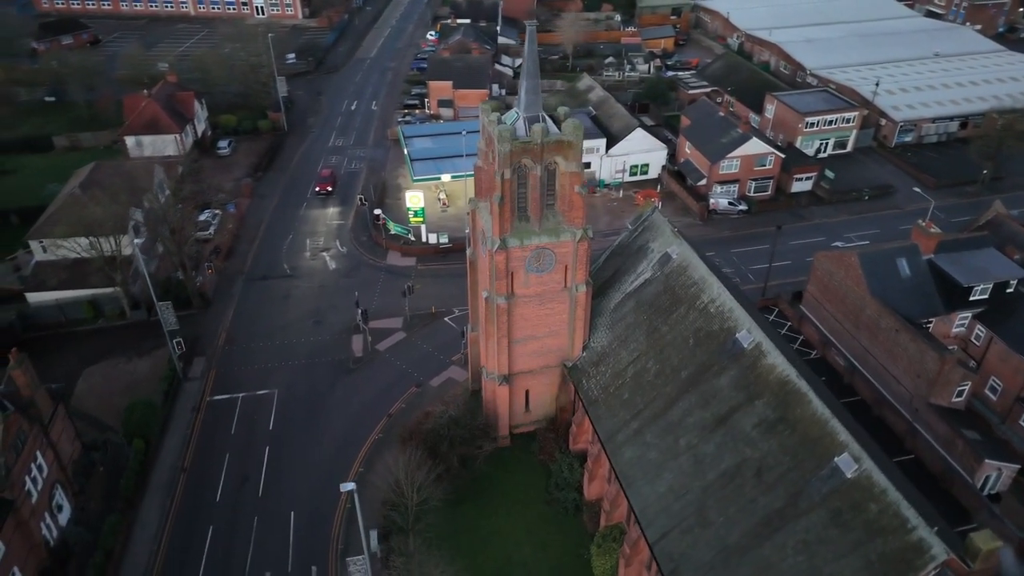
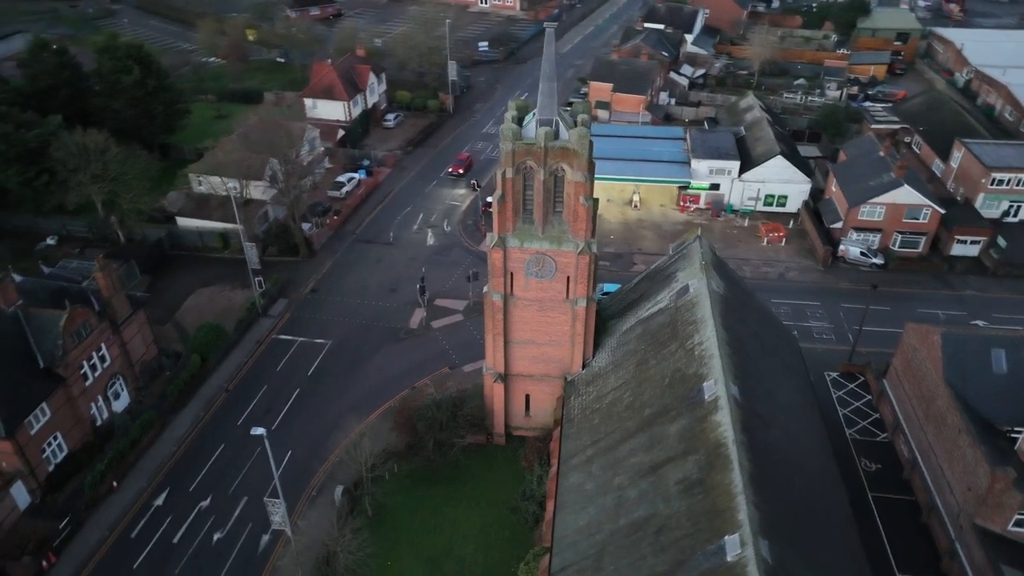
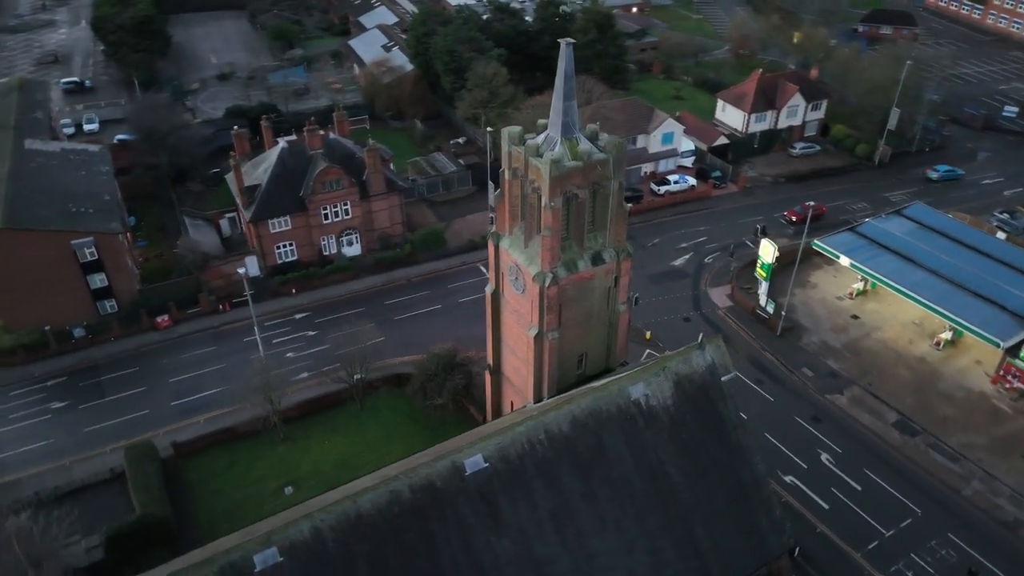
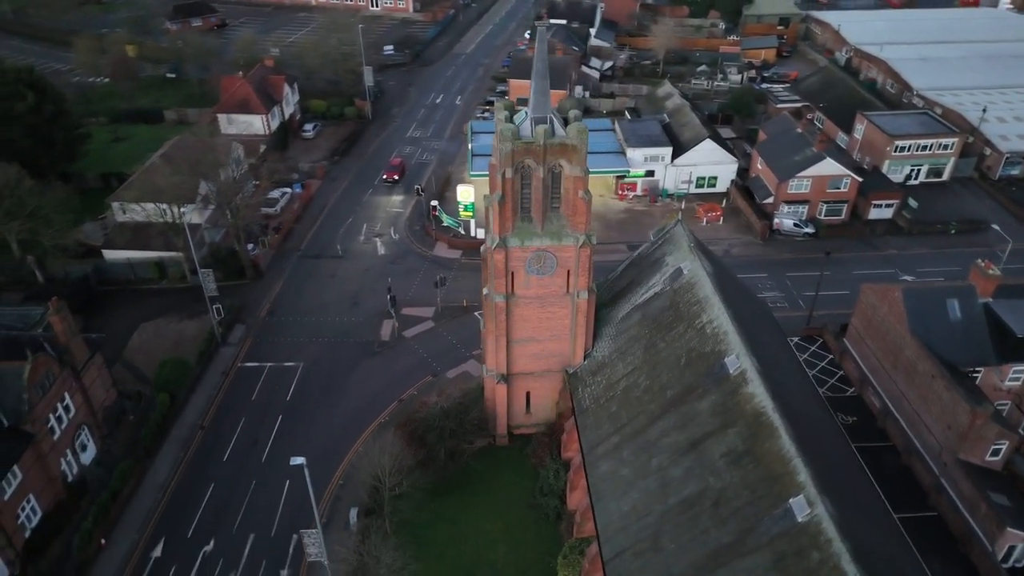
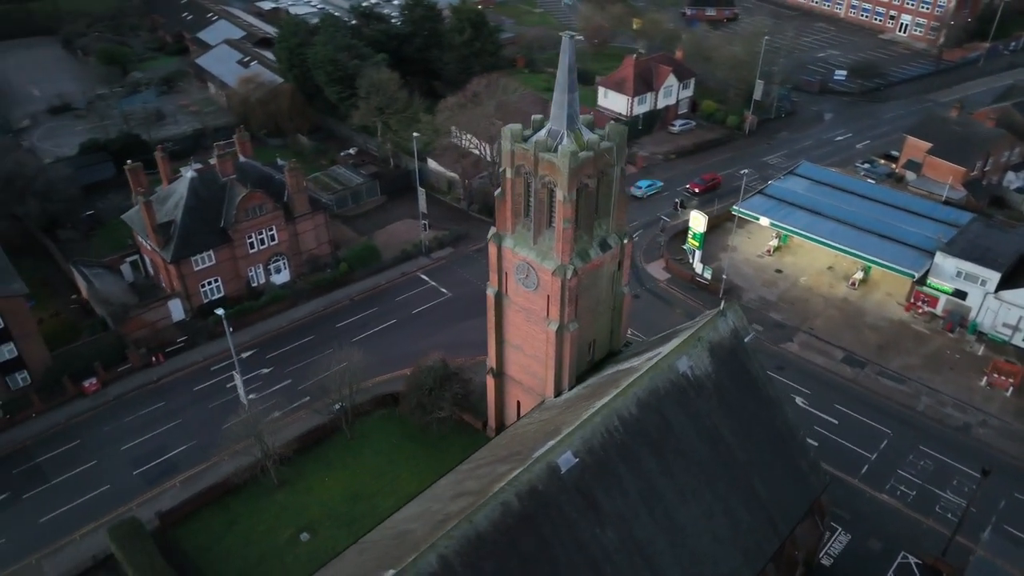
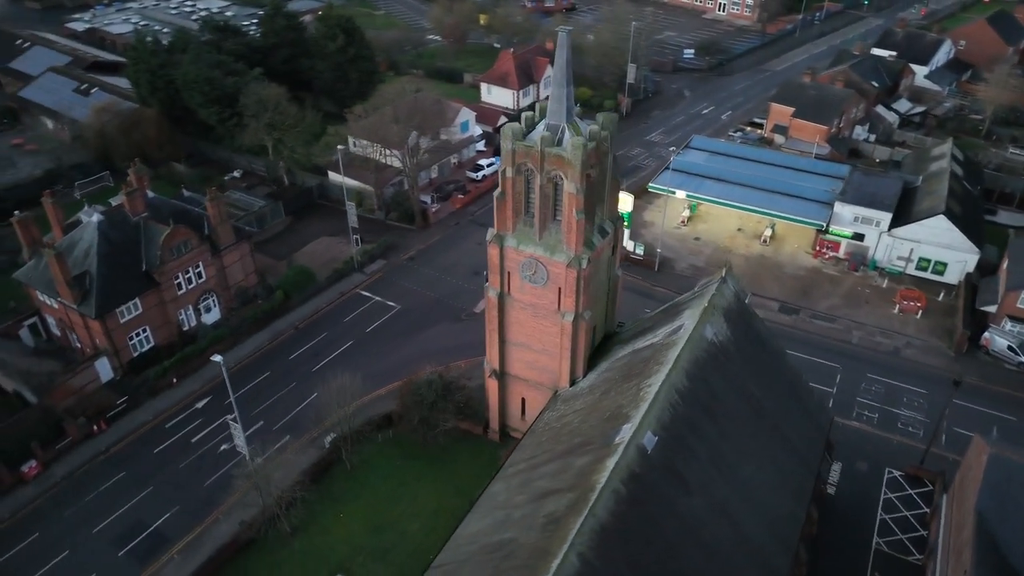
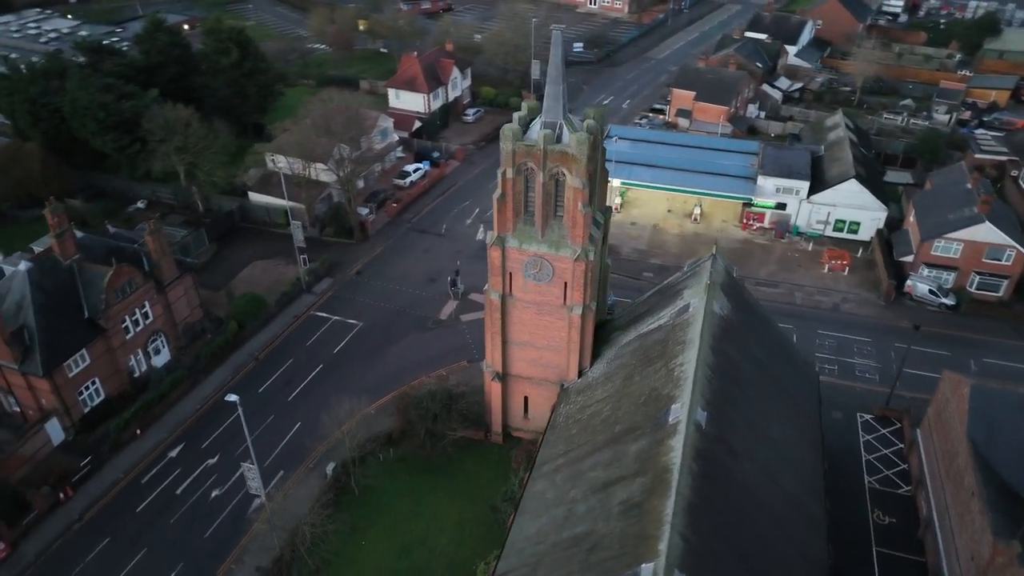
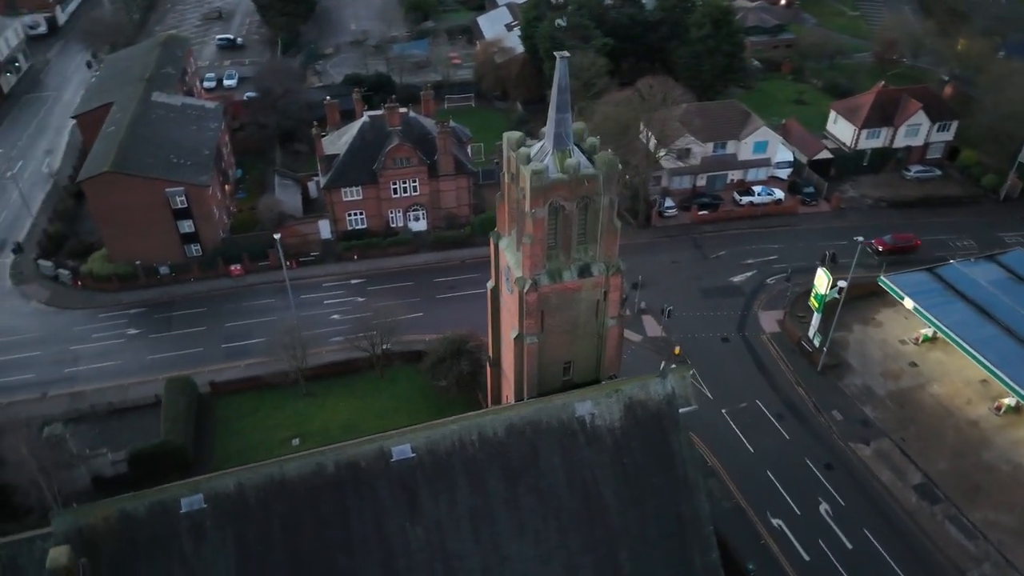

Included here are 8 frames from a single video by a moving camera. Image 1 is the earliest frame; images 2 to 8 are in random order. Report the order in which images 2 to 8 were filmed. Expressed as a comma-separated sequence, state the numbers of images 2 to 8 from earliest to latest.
4, 2, 7, 6, 5, 3, 8
